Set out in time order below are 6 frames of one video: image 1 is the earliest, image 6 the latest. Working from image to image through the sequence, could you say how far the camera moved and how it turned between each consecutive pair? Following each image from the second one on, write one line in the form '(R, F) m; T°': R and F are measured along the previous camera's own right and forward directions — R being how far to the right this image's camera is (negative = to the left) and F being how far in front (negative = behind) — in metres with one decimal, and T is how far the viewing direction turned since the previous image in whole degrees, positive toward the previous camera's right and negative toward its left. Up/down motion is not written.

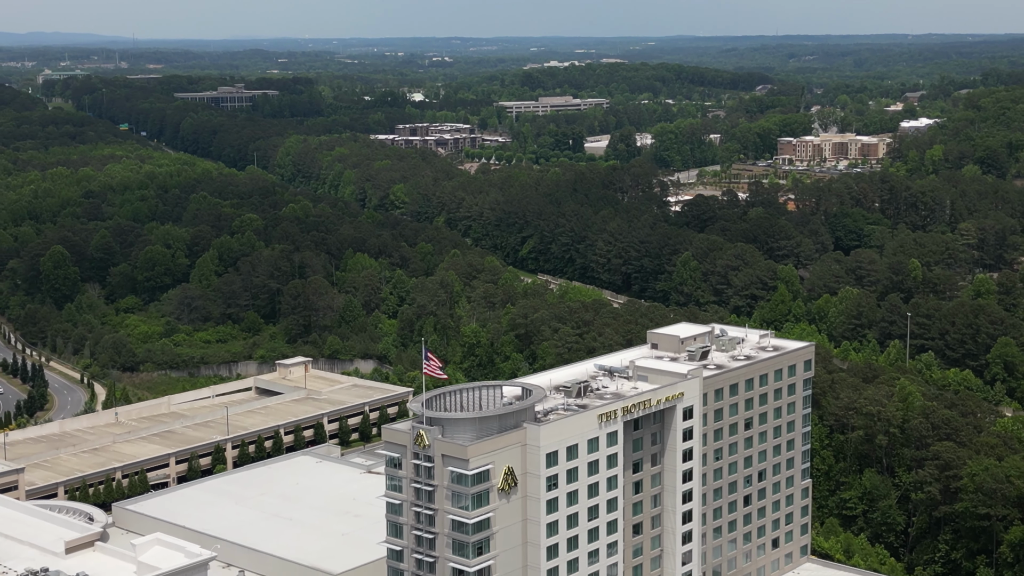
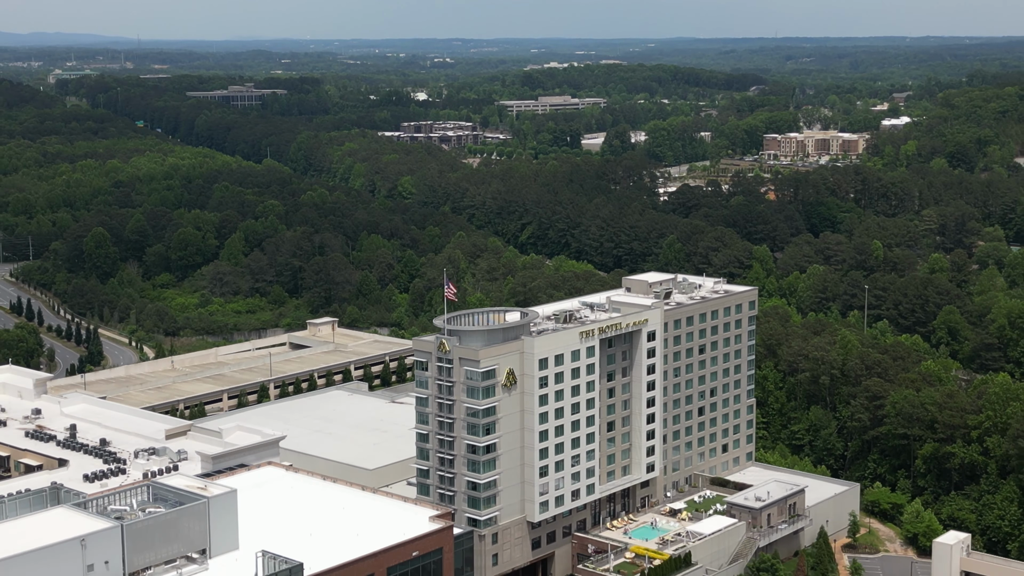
(0.0, -14.1) m; 0°
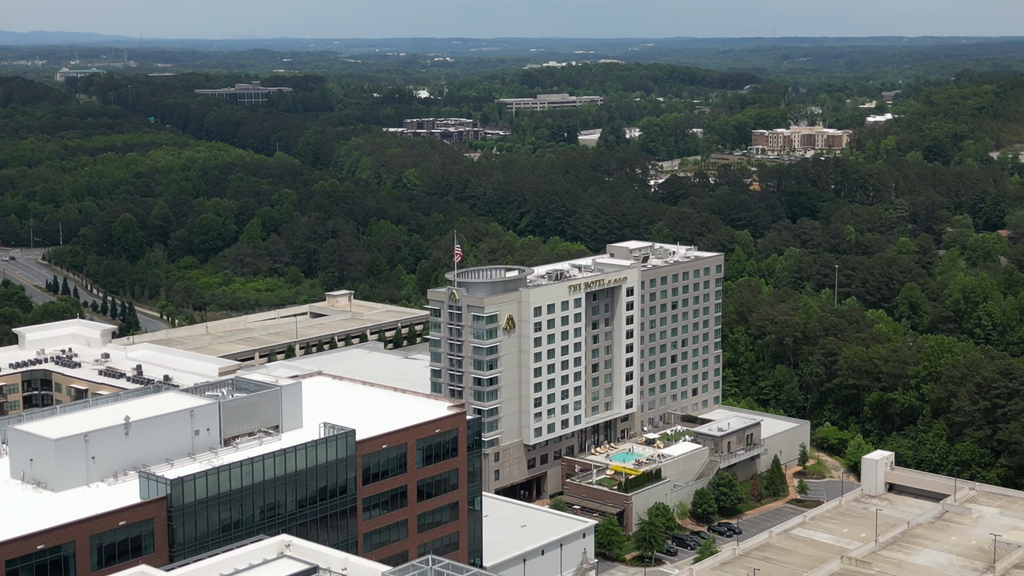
(0.0, -11.6) m; 0°
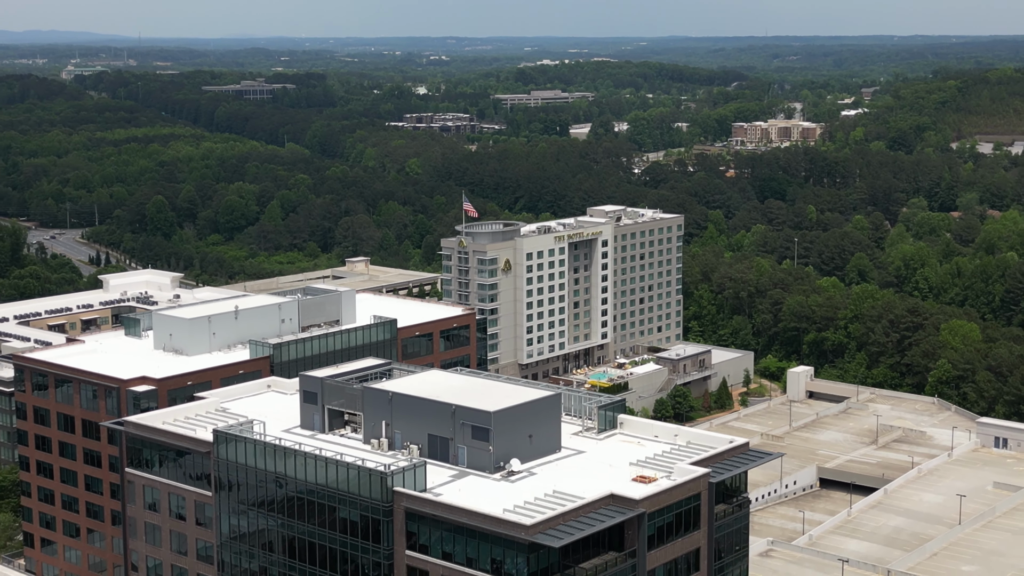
(-0.2, -17.9) m; 0°
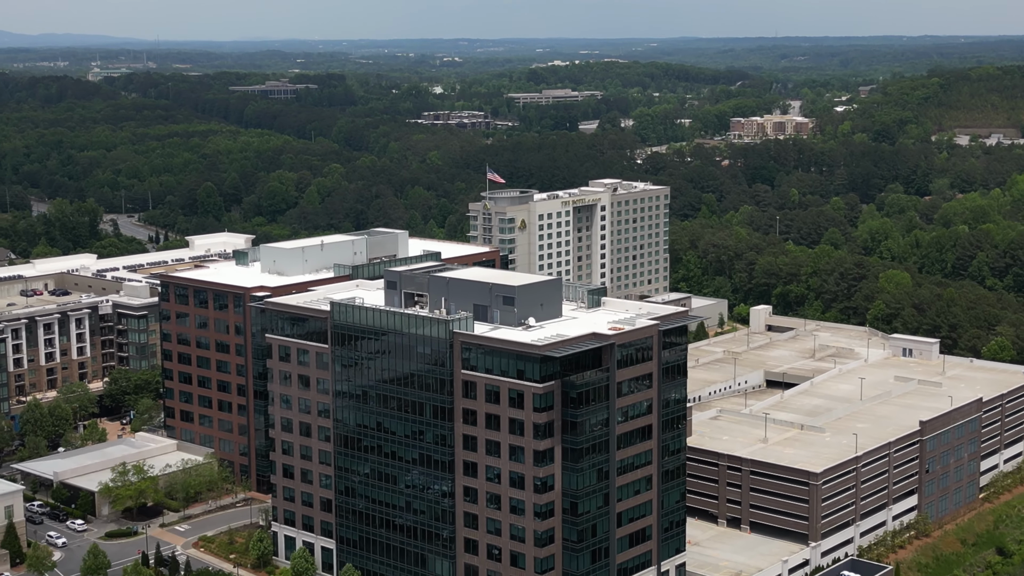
(-0.2, -20.8) m; -1°
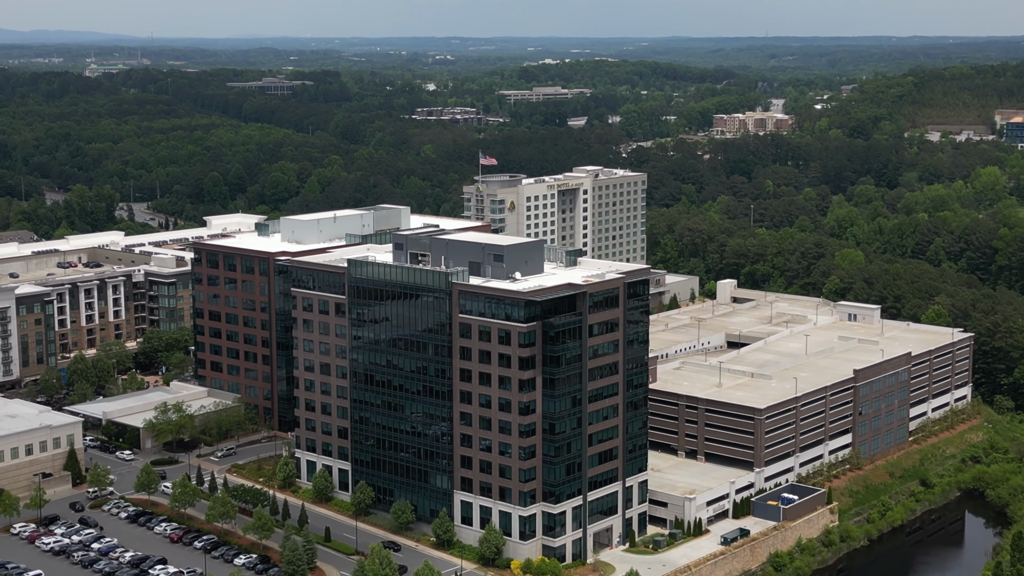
(+0.1, -11.5) m; 0°
